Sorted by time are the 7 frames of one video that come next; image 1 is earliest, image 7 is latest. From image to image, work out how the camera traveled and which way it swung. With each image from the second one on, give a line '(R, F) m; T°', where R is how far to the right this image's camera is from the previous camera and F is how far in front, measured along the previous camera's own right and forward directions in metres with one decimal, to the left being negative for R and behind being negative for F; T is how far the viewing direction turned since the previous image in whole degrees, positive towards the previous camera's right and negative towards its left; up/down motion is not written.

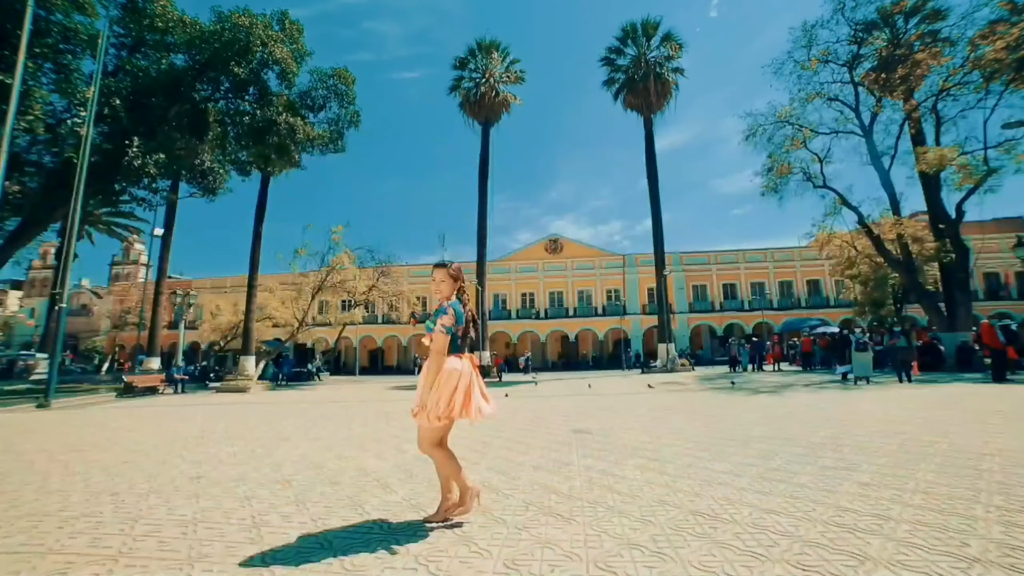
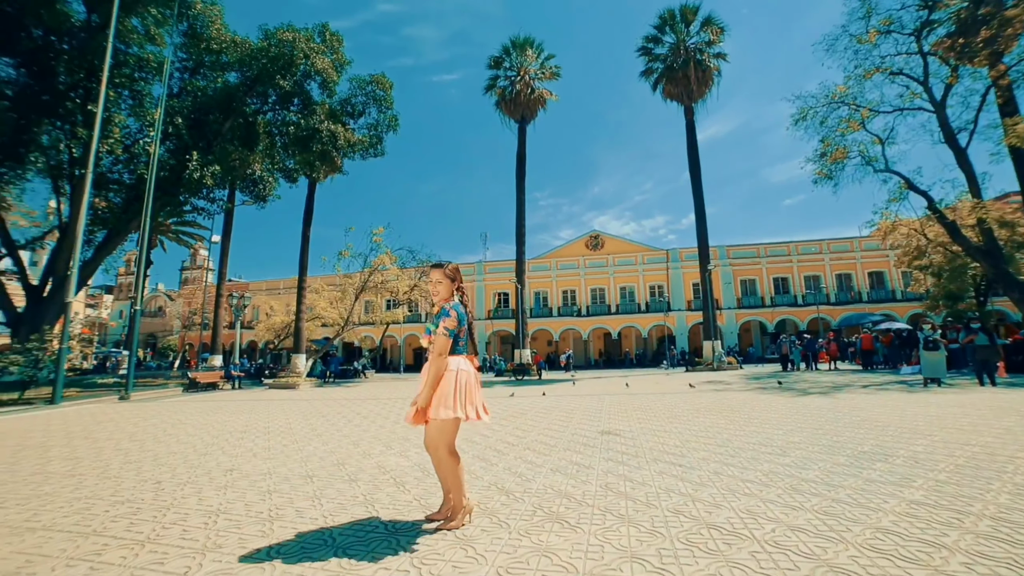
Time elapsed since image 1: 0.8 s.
(+0.3, +0.1) m; -6°
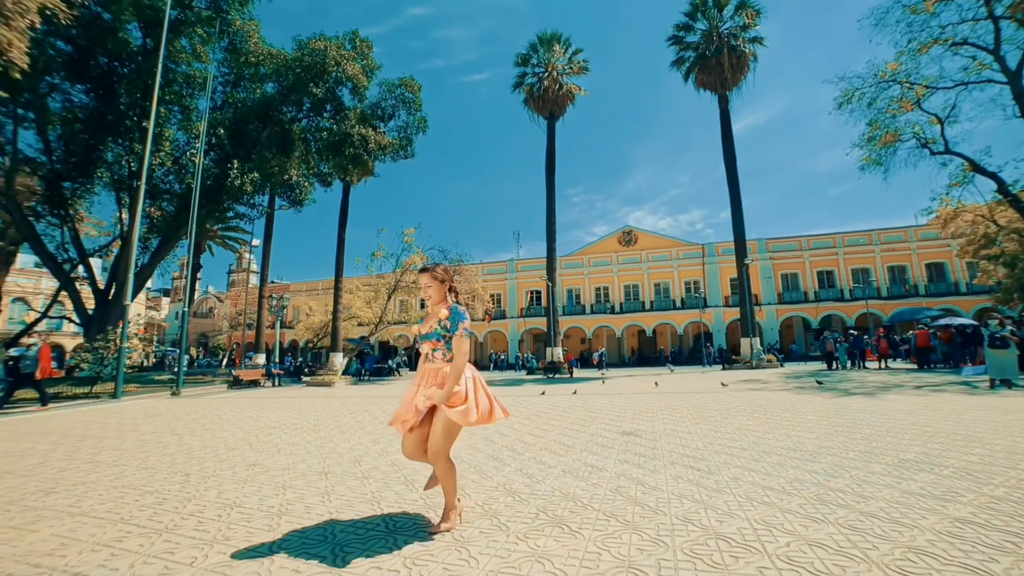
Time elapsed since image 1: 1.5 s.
(+0.3, +0.1) m; -5°
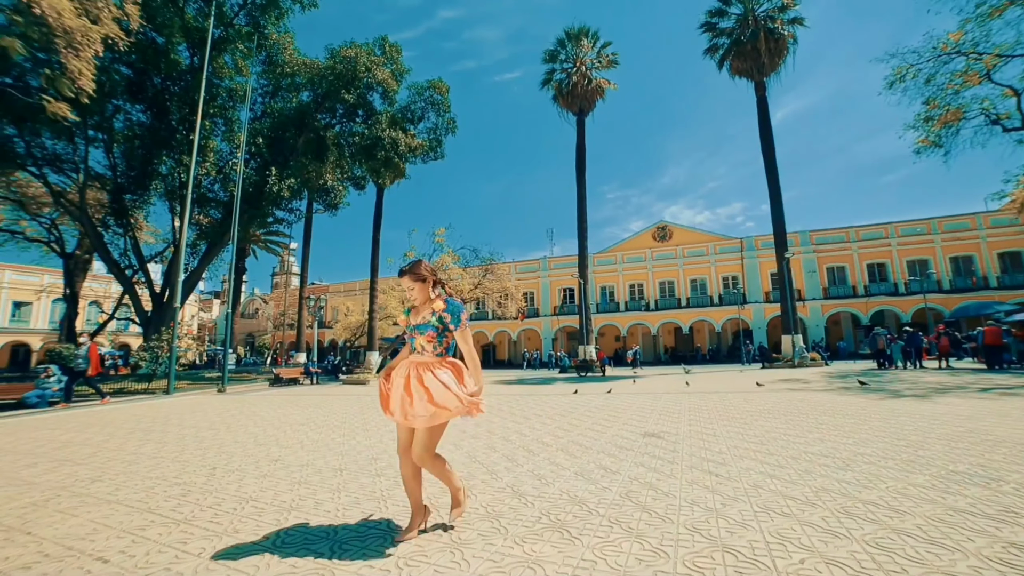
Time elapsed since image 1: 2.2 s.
(+0.3, +0.1) m; -5°
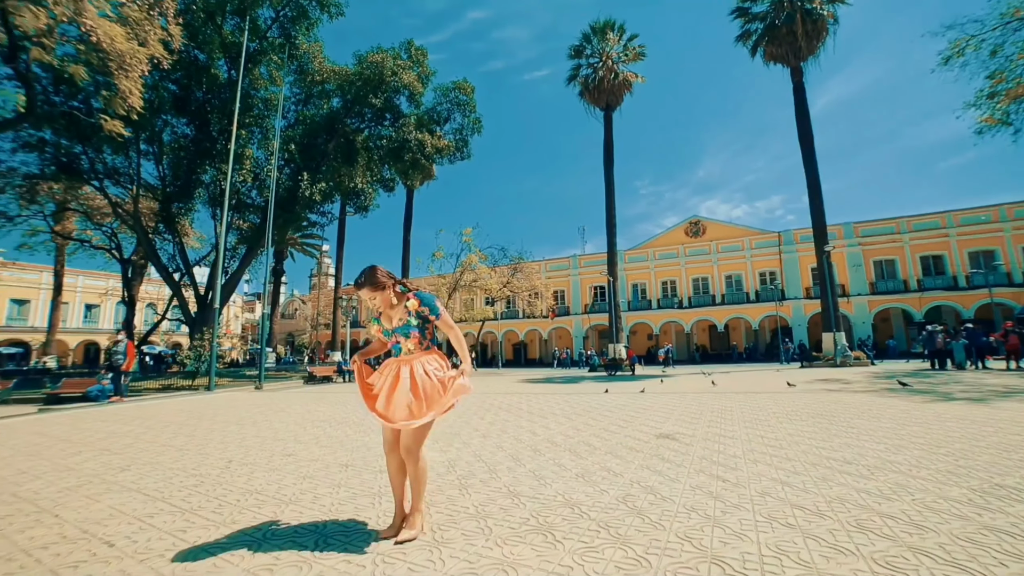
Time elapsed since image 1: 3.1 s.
(+0.4, +0.1) m; -5°
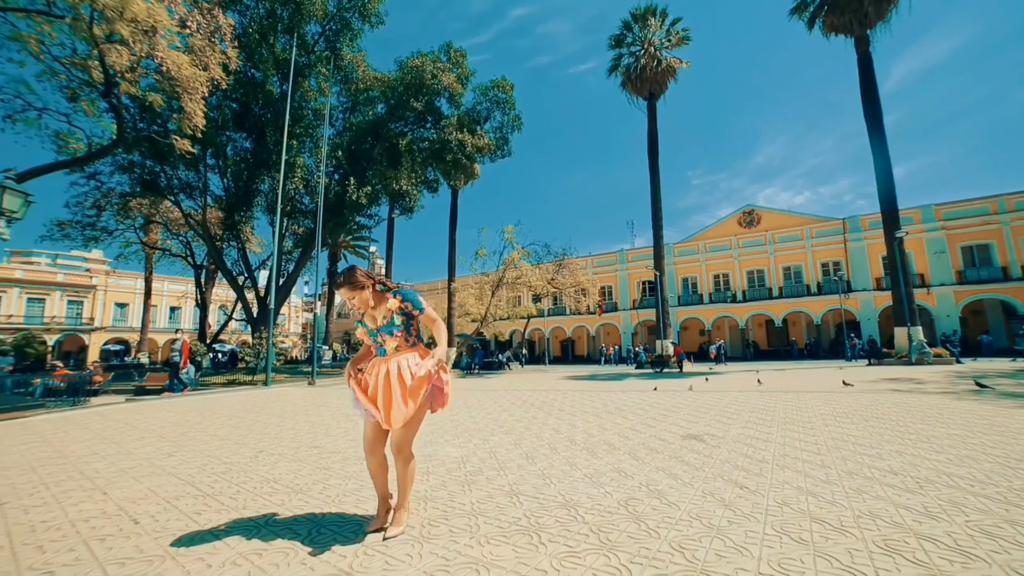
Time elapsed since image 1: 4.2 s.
(+0.5, +0.1) m; -7°
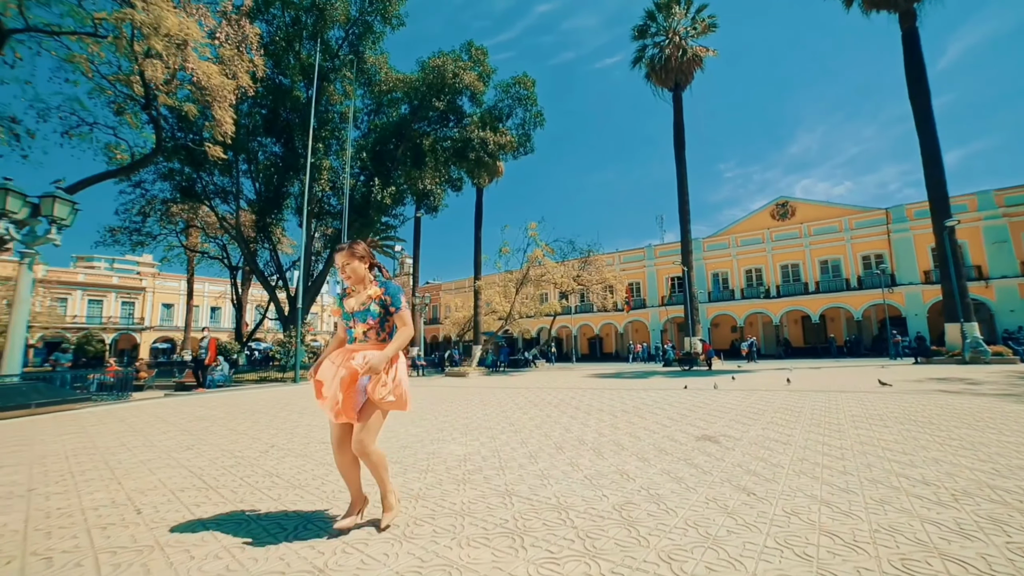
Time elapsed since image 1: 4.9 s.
(+0.3, +0.1) m; -4°
